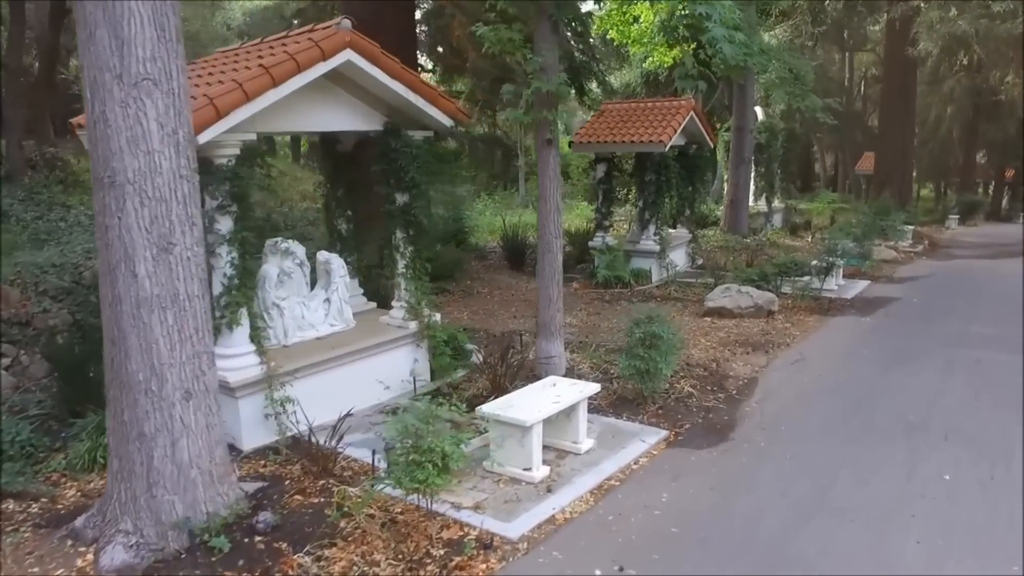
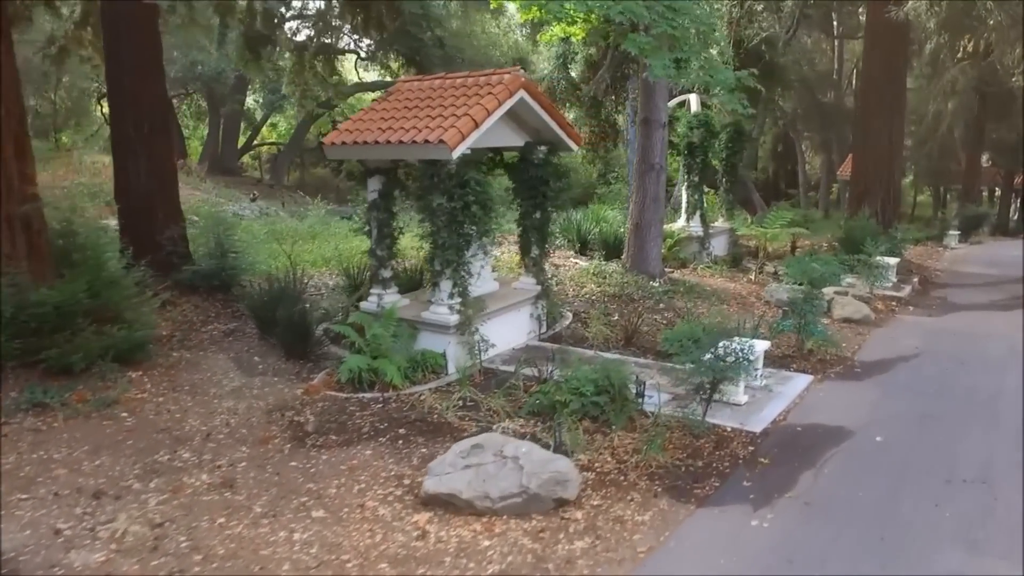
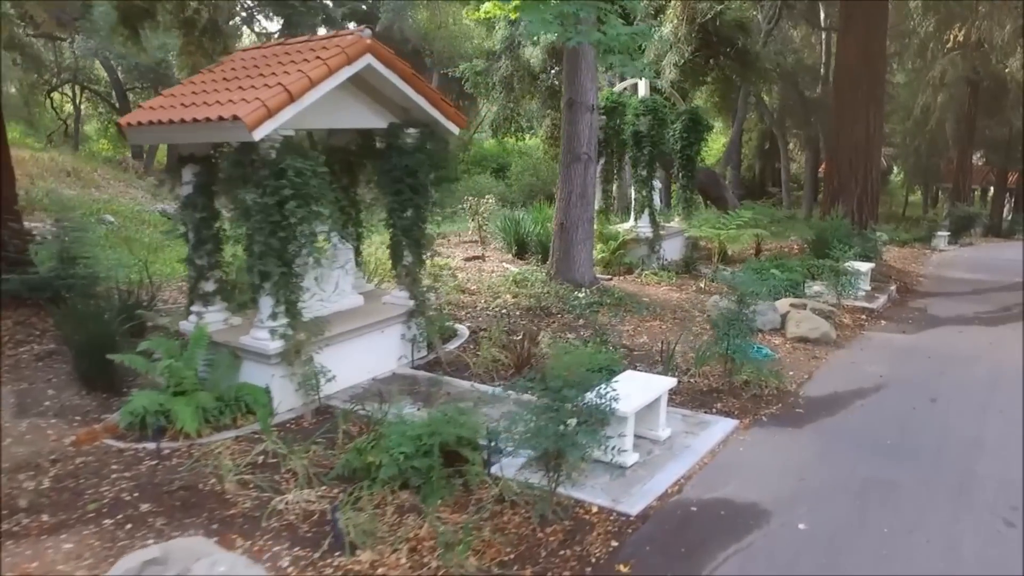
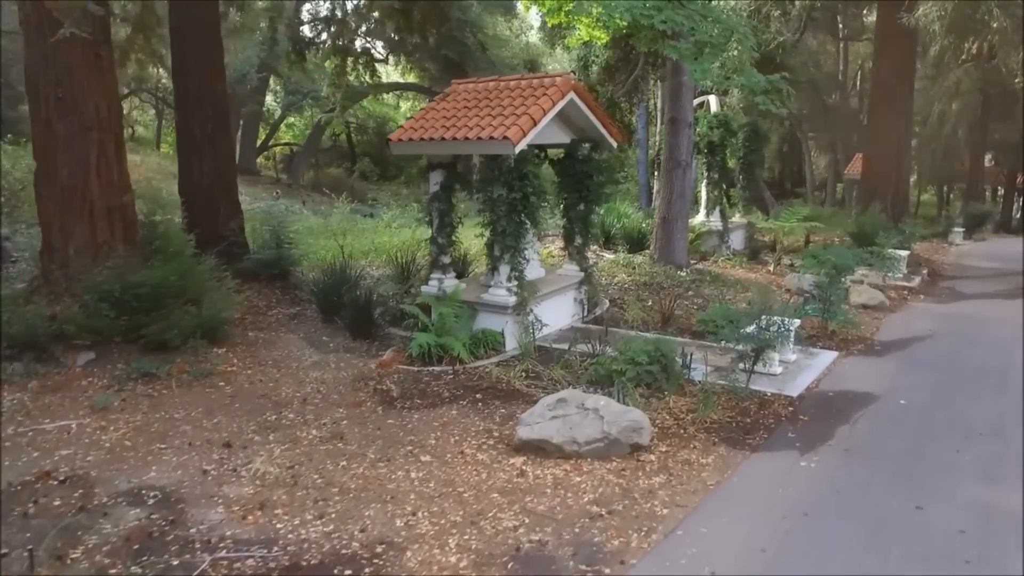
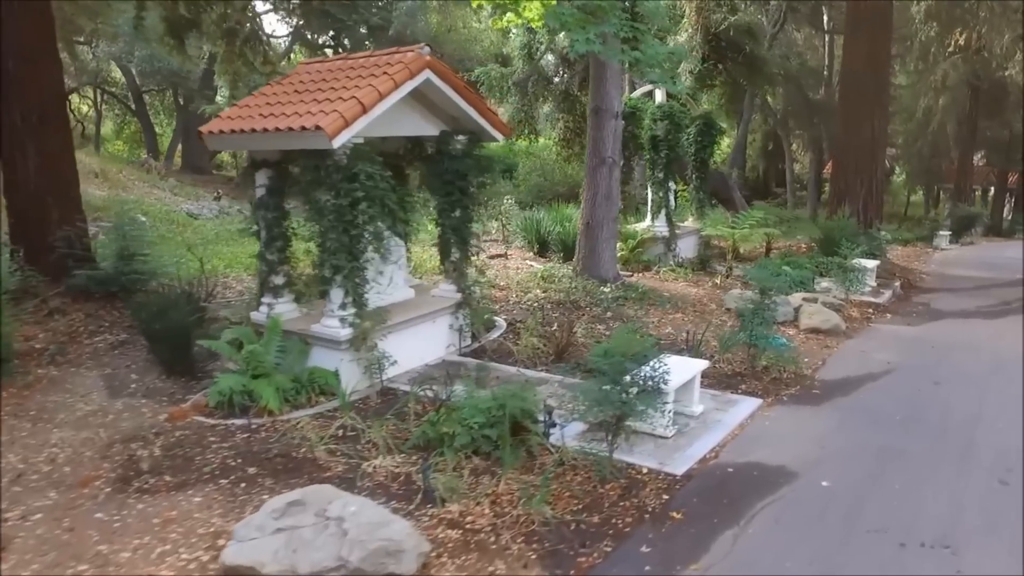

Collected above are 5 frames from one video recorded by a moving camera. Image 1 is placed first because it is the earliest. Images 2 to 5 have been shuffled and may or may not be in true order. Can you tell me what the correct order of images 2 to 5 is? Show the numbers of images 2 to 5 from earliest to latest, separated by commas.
4, 2, 5, 3
